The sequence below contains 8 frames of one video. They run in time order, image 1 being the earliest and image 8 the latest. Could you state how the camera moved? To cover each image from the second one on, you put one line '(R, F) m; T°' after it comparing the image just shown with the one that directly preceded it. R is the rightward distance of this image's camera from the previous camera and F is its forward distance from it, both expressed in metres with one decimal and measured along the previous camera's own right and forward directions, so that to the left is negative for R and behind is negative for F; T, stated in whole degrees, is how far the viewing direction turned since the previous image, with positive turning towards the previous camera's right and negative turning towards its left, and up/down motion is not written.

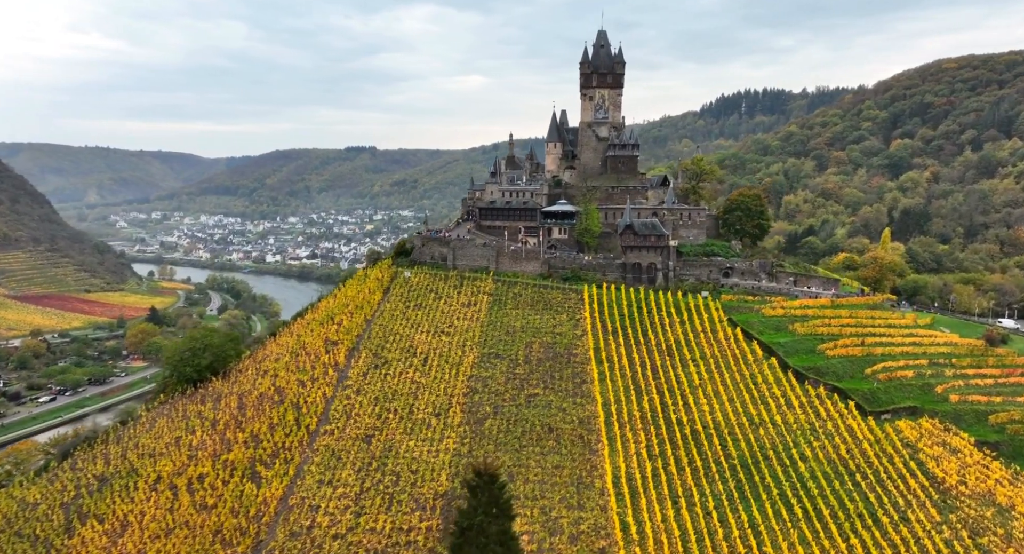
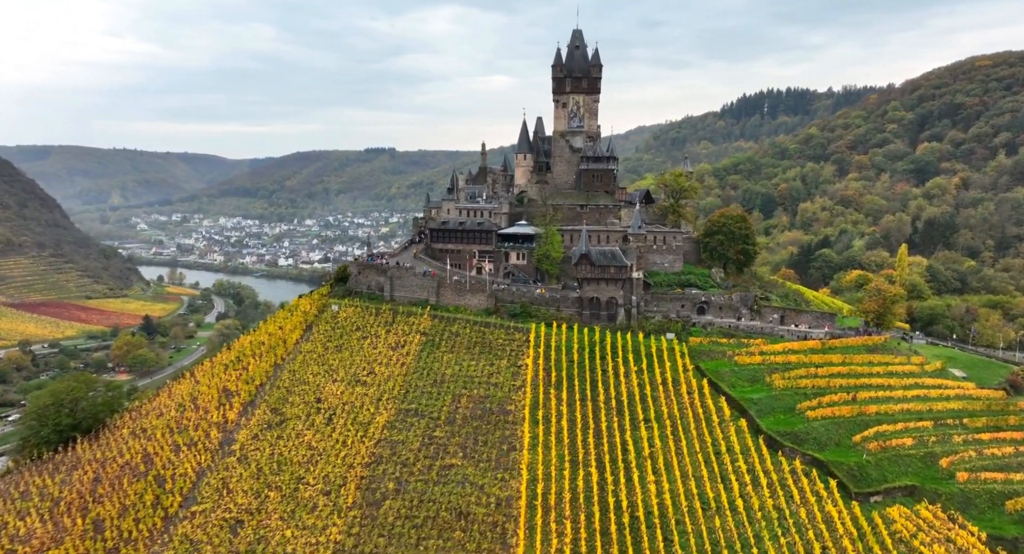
(+5.3, +5.8) m; -2°
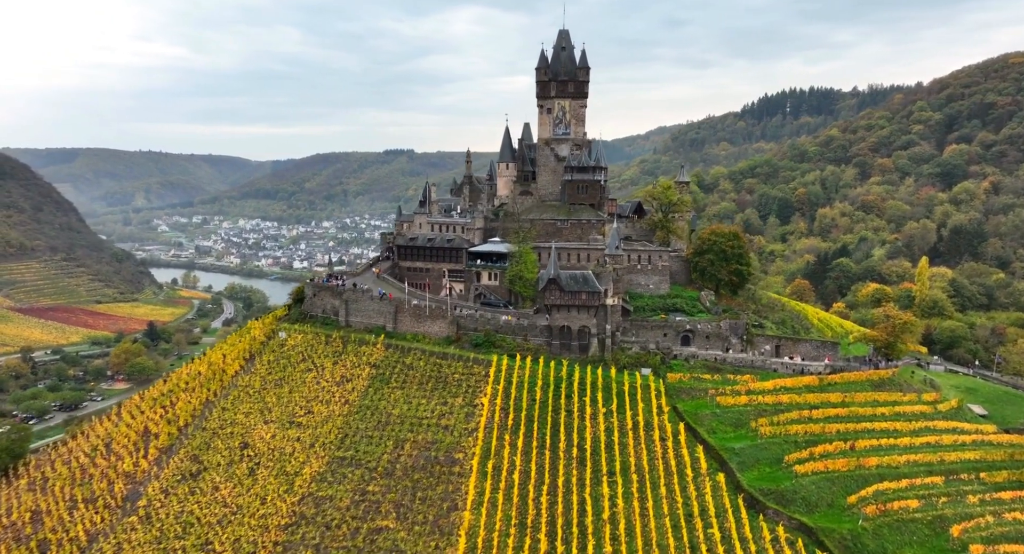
(+3.4, +3.8) m; -2°
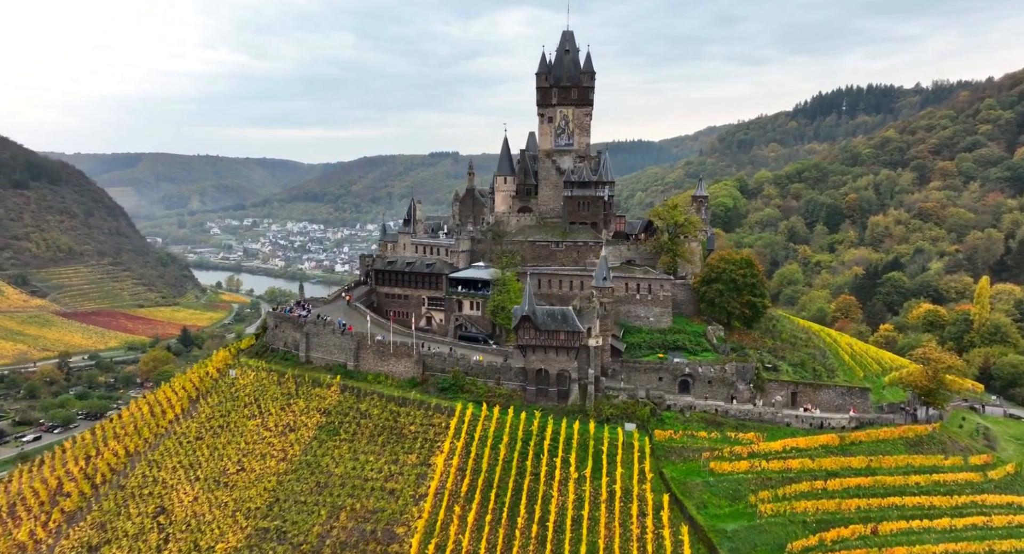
(+3.9, +4.4) m; -4°
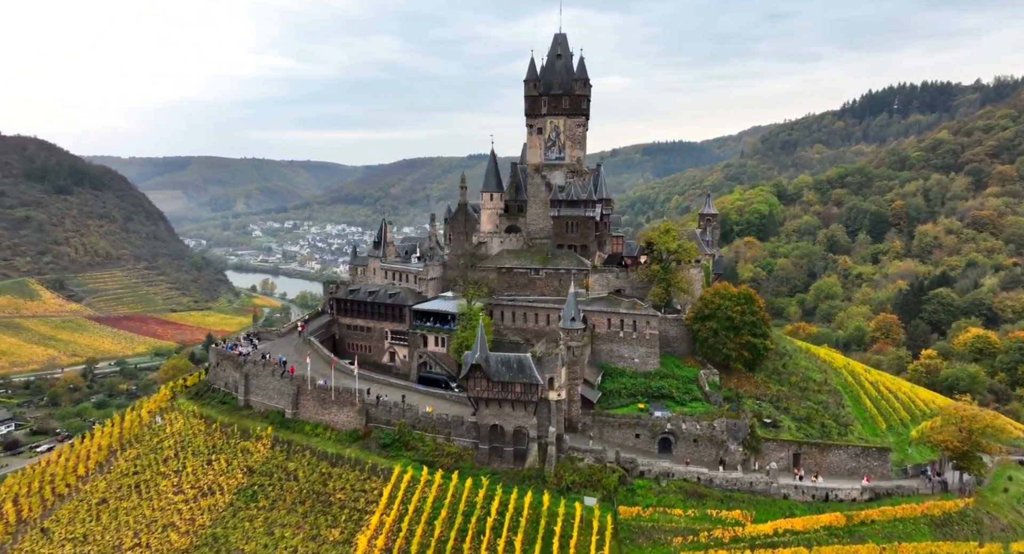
(+4.0, +4.2) m; -4°
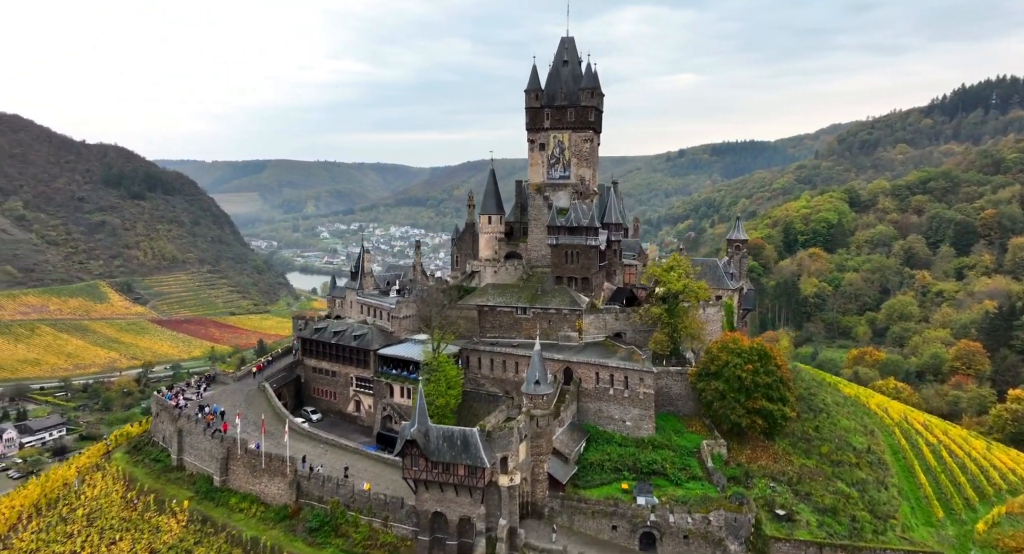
(+4.3, +4.8) m; -6°
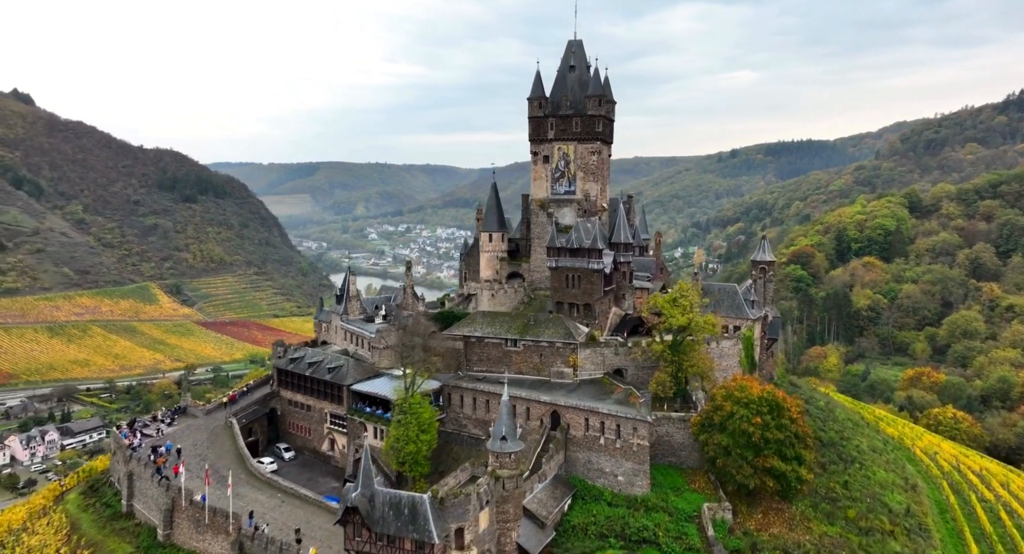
(+2.8, +3.1) m; -4°
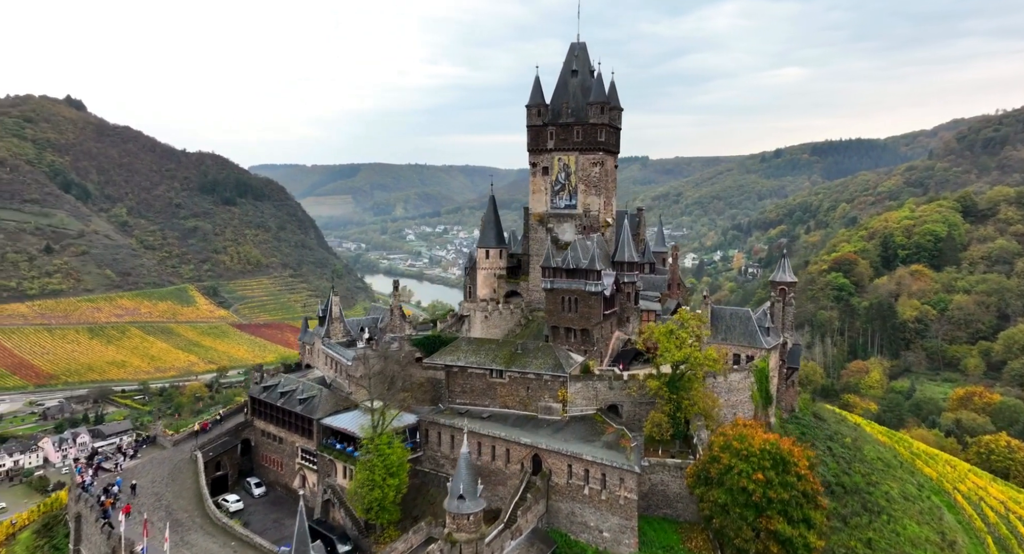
(+2.3, +2.5) m; -4°
